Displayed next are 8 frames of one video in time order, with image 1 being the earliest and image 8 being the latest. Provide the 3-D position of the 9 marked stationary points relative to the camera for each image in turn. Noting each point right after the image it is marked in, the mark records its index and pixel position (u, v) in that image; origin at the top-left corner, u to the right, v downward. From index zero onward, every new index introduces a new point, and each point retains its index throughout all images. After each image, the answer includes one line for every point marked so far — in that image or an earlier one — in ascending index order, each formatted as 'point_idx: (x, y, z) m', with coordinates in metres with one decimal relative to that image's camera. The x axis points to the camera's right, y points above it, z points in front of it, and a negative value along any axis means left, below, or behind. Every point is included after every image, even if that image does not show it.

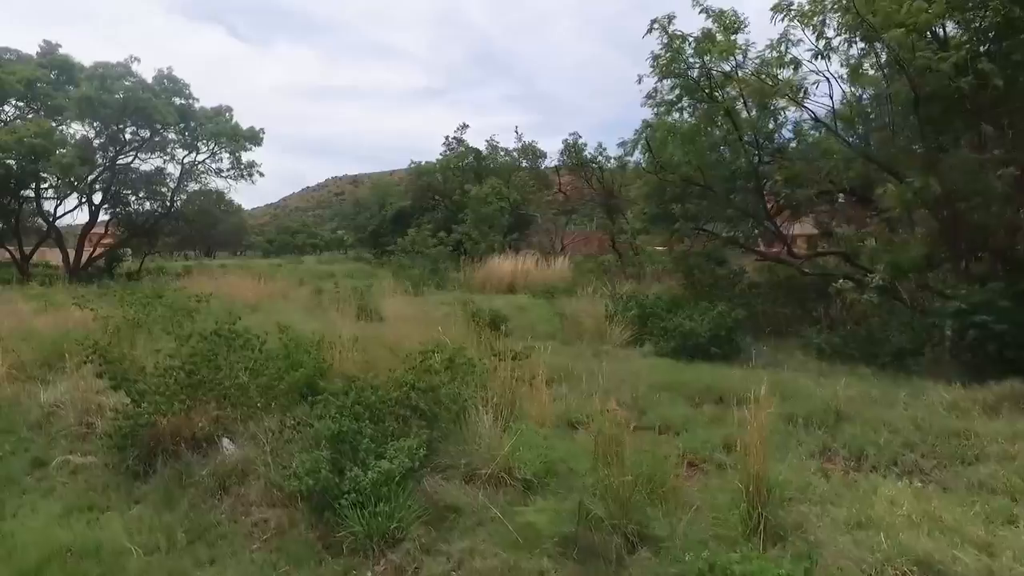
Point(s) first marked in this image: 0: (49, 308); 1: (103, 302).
0: (-6.4, -0.3, +9.6) m
1: (-5.7, -0.2, +9.8) m
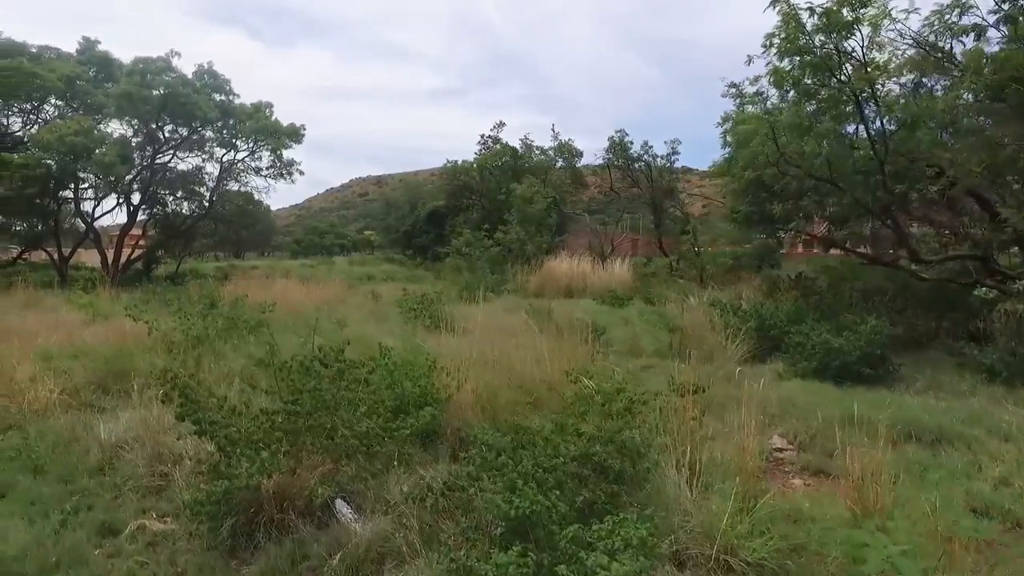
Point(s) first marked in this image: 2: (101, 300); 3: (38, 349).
0: (-5.2, -0.4, +8.7) m
1: (-4.5, -0.3, +8.9) m
2: (-6.5, -0.2, +10.9) m
3: (-4.7, -0.6, +6.9) m
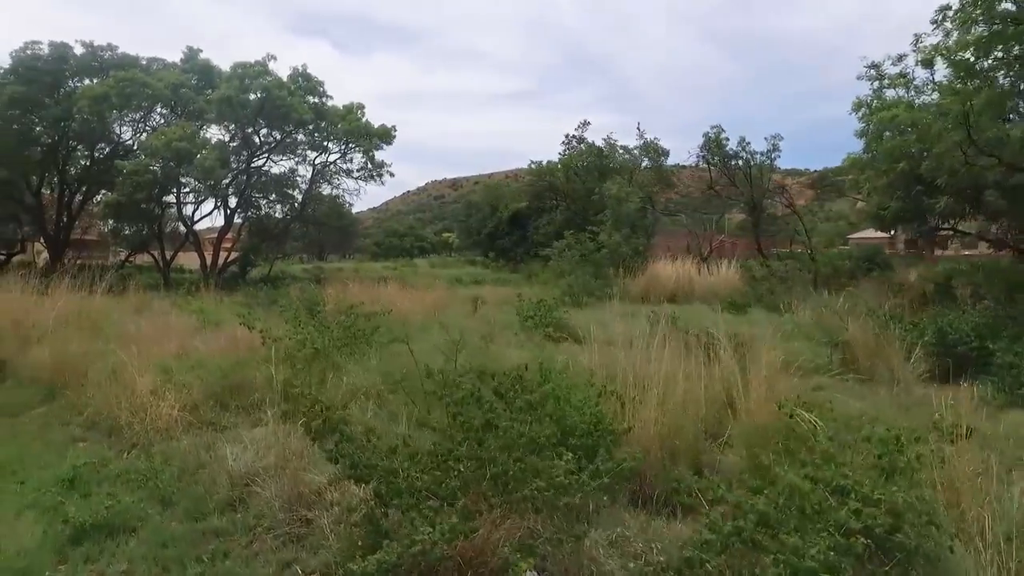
0: (-3.6, -0.5, +8.4) m
1: (-3.0, -0.4, +8.5) m
2: (-4.7, -0.3, +10.7) m
3: (-3.3, -0.7, +6.5) m
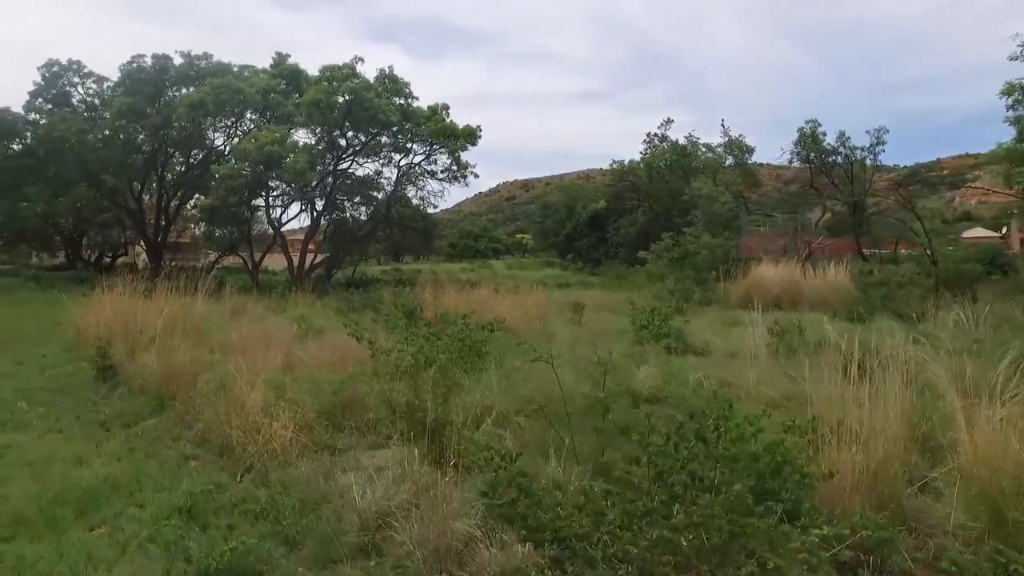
0: (-2.3, -0.5, +8.1) m
1: (-1.7, -0.4, +8.1) m
2: (-3.1, -0.3, +10.5) m
3: (-2.2, -0.7, +6.2) m
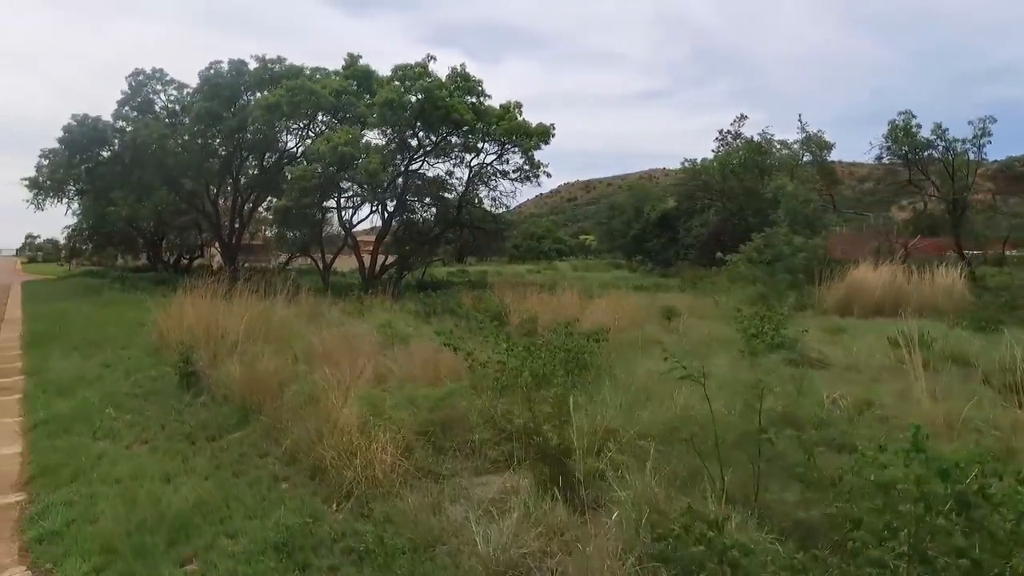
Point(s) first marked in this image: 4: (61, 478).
0: (-1.2, -0.6, +7.6) m
1: (-0.6, -0.5, +7.6) m
2: (-1.9, -0.4, +10.1) m
3: (-1.3, -0.8, +5.7) m
4: (-3.2, -1.3, +4.9) m
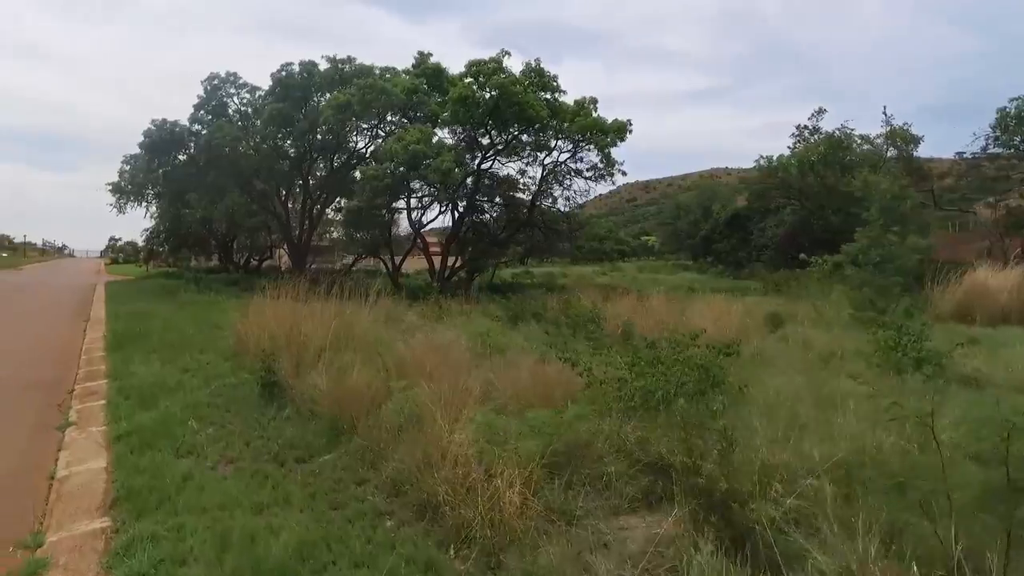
0: (-0.2, -0.6, +7.0) m
1: (+0.5, -0.6, +6.9) m
2: (-0.6, -0.4, +9.5) m
3: (-0.4, -0.8, +5.1) m
4: (-2.3, -1.4, +4.4) m
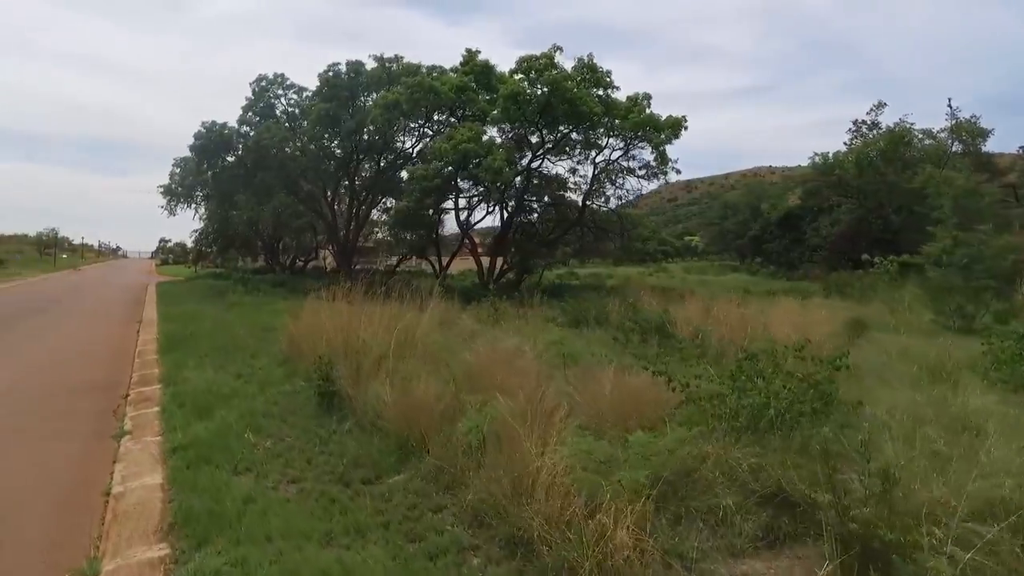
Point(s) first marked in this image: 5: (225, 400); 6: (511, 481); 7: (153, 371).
0: (+0.5, -0.7, +6.5) m
1: (+1.2, -0.6, +6.4) m
2: (+0.3, -0.5, +9.0) m
3: (+0.2, -0.9, +4.6) m
4: (-1.8, -1.4, +4.0) m
5: (-3.0, -1.2, +7.2) m
6: (0.0, -1.1, +3.9) m
7: (-4.9, -1.1, +9.3) m
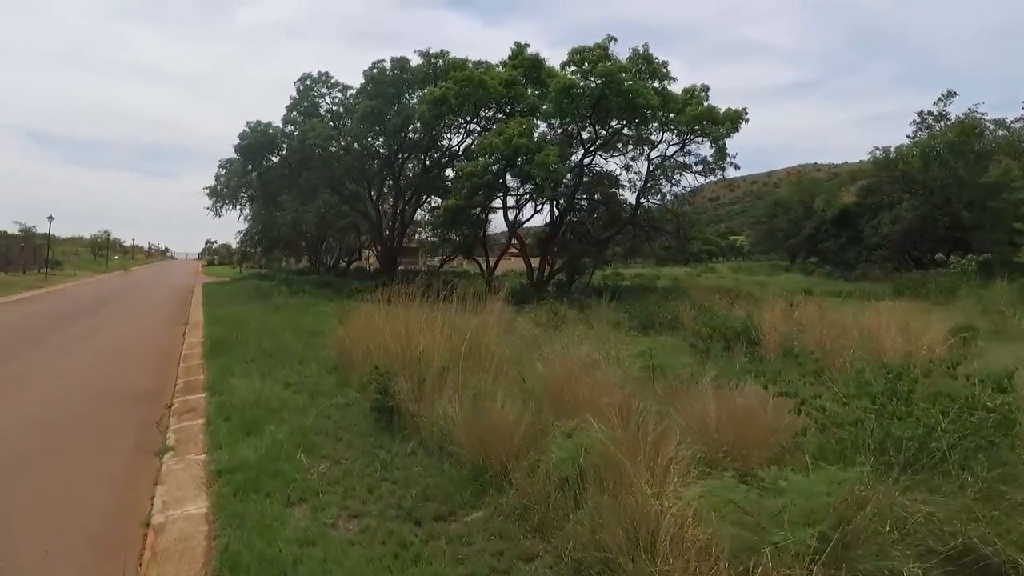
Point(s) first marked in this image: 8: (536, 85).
0: (+1.2, -0.7, +5.7) m
1: (+1.8, -0.6, +5.6) m
2: (+1.1, -0.5, +8.3) m
3: (+0.8, -0.9, +3.8) m
4: (-1.2, -1.4, +3.3) m
5: (-2.3, -1.2, +6.6) m
6: (+0.5, -1.1, +3.2) m
7: (-4.0, -1.2, +8.8) m
8: (+0.7, +5.9, +19.8) m
